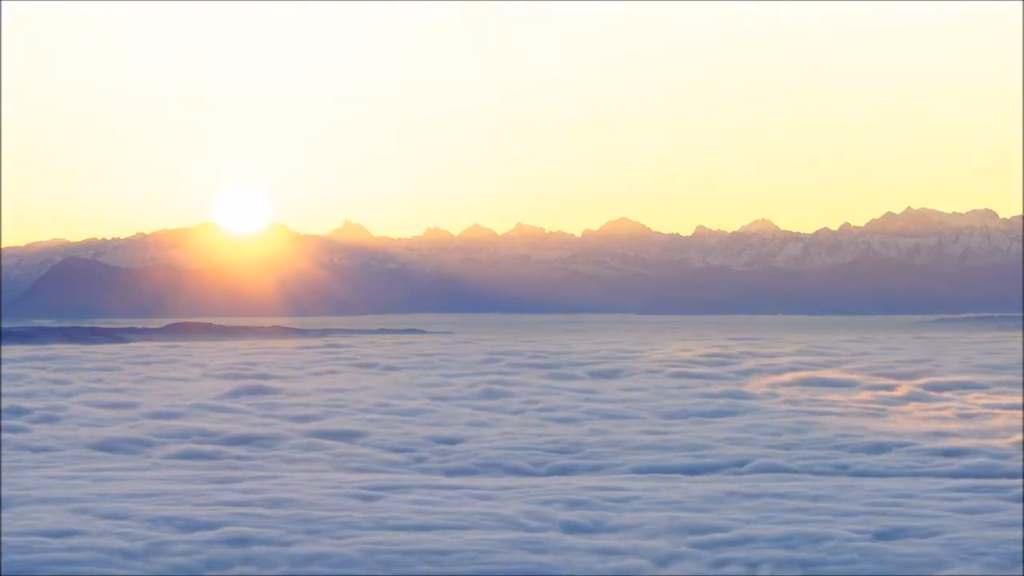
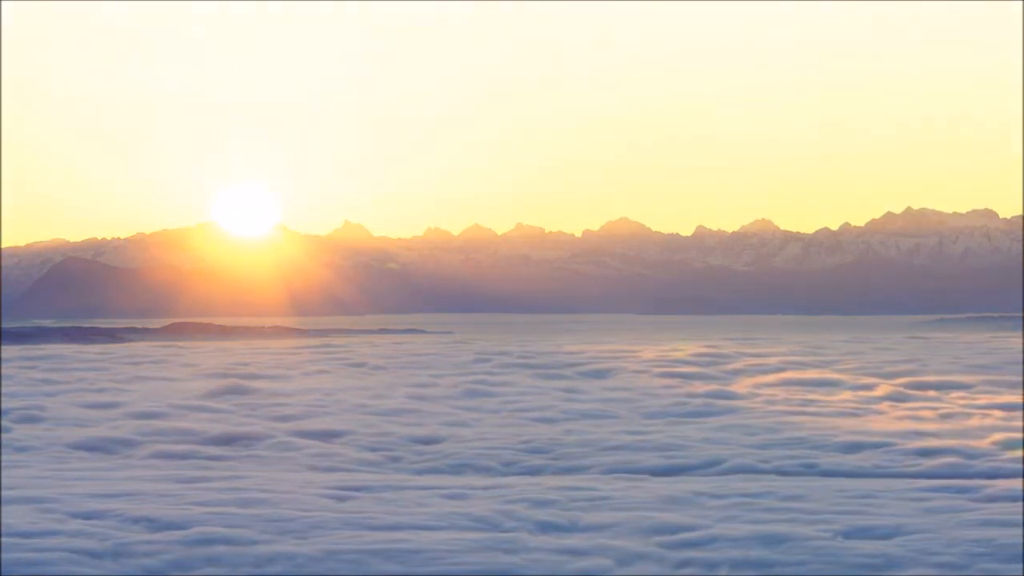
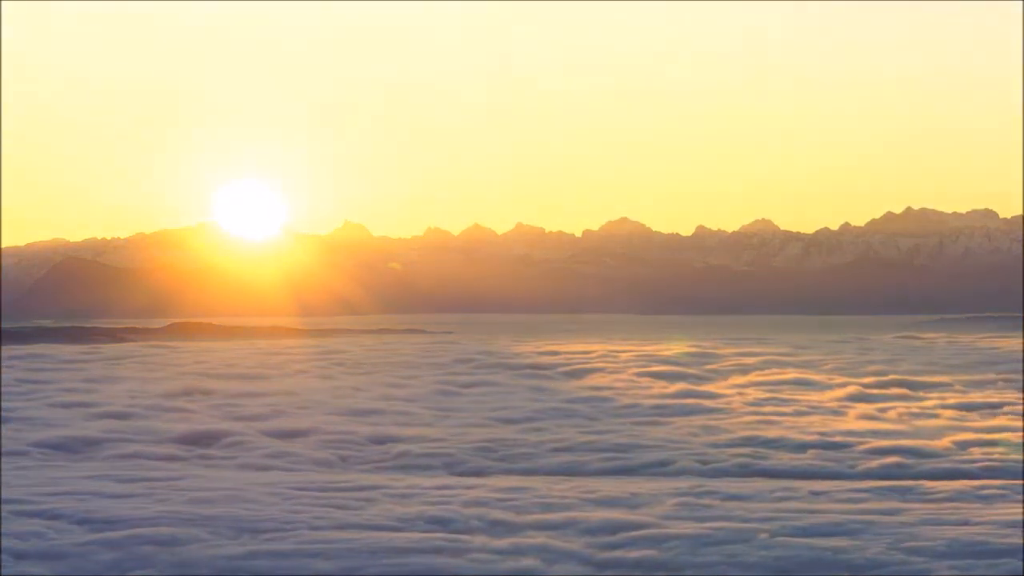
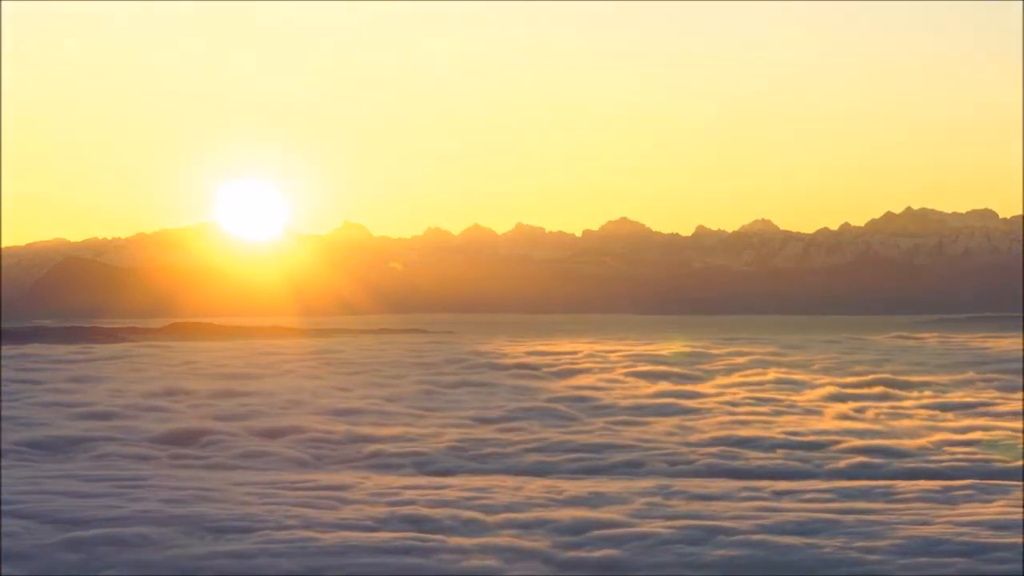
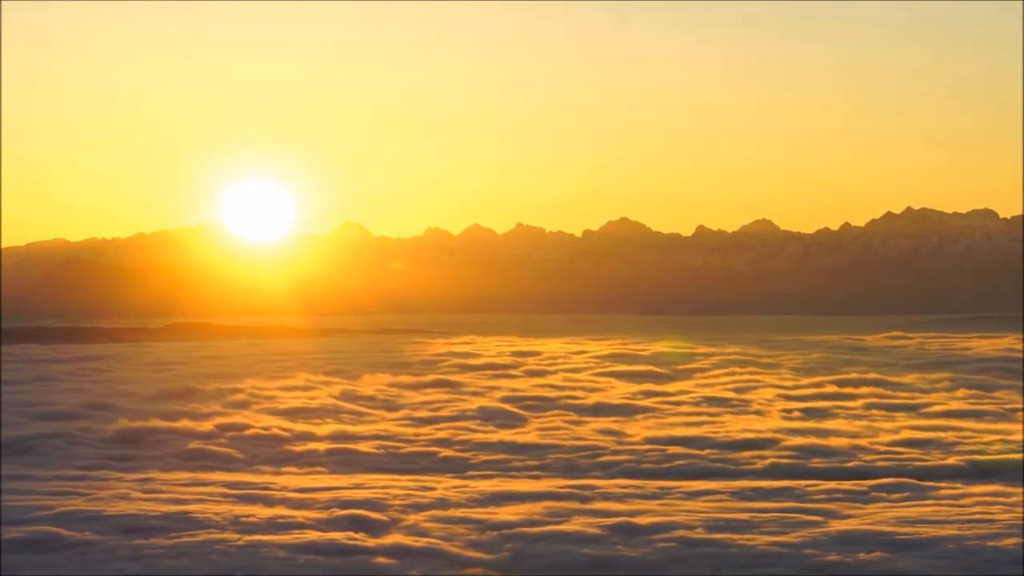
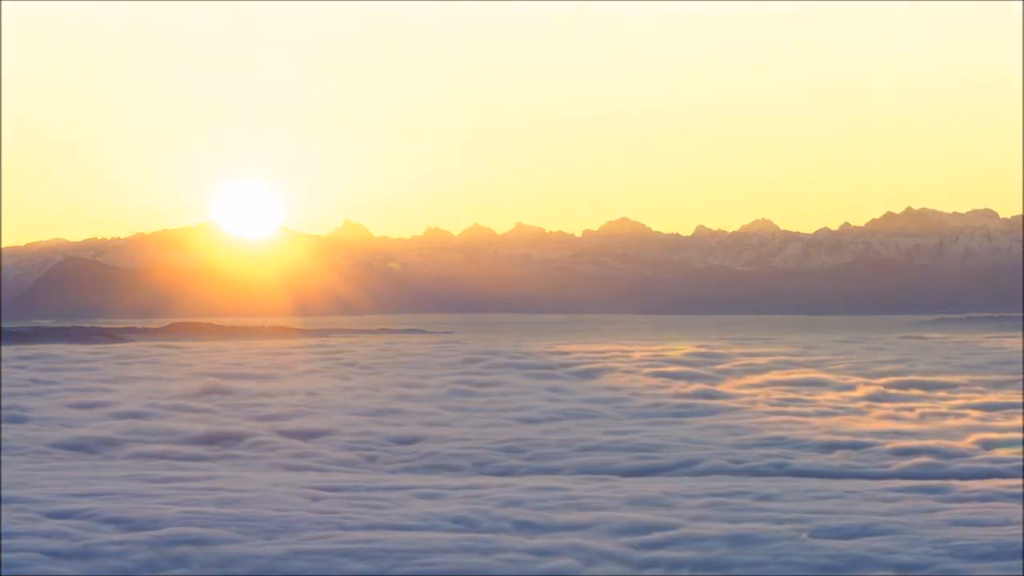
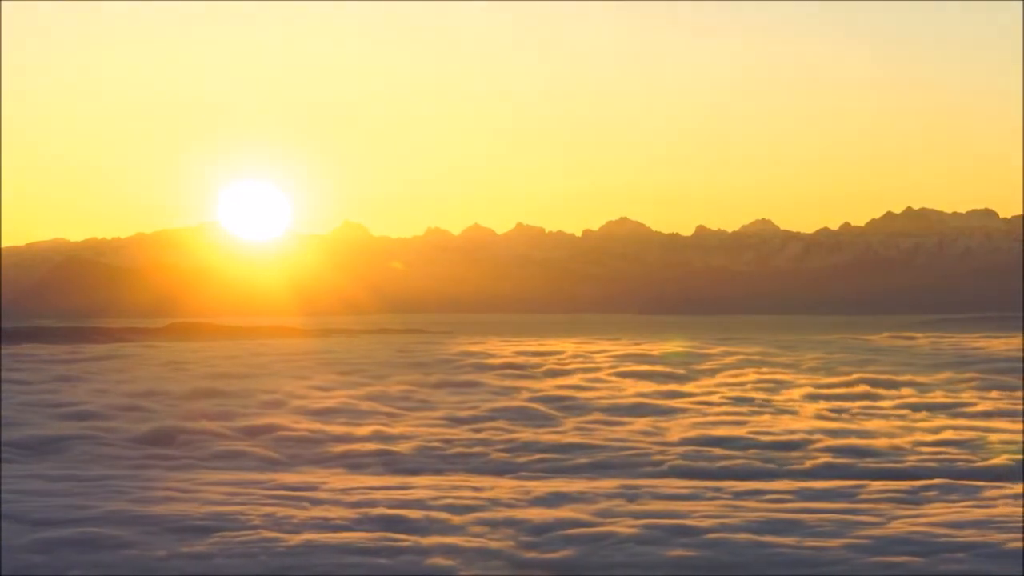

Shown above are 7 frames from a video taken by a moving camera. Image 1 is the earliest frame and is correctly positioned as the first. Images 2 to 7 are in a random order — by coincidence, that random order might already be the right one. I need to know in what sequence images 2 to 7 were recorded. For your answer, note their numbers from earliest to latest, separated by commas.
2, 6, 3, 4, 7, 5
